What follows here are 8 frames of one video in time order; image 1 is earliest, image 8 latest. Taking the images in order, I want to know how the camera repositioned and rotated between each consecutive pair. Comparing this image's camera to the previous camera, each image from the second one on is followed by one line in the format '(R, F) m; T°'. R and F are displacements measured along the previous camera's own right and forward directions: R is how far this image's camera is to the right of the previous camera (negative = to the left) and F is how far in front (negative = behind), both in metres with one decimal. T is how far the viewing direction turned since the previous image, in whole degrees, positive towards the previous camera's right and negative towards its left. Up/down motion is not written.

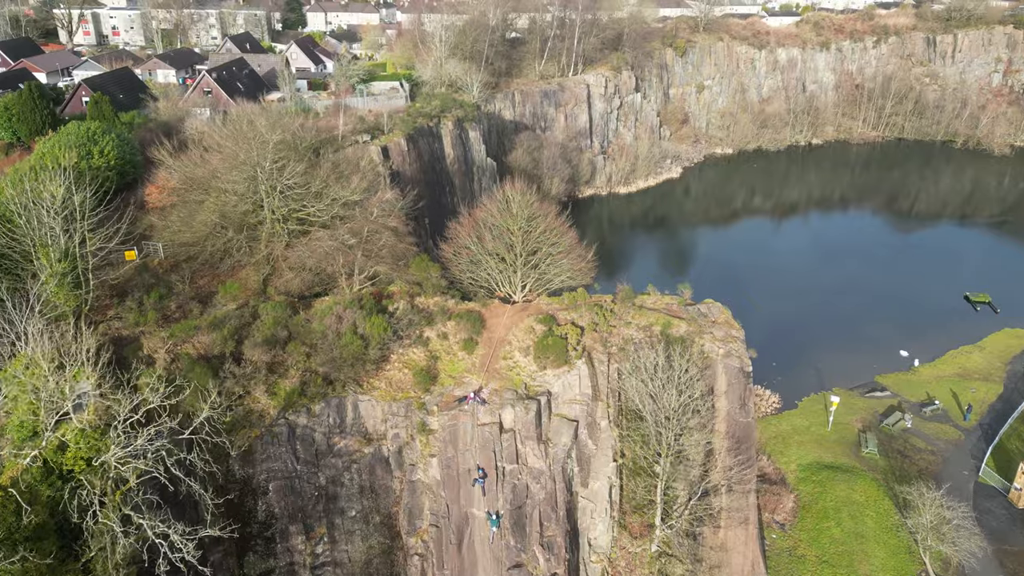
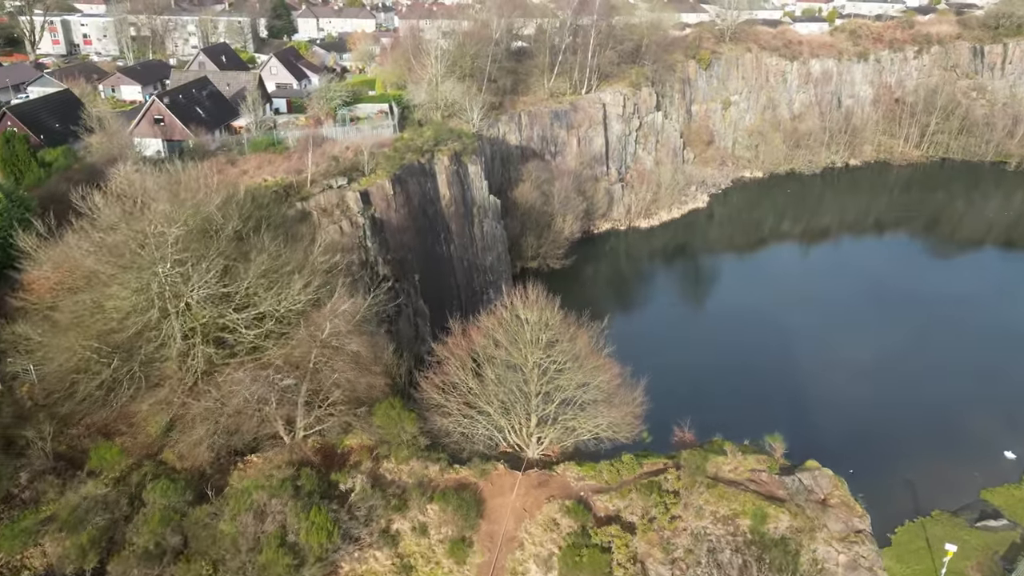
(-0.2, +5.8) m; 0°
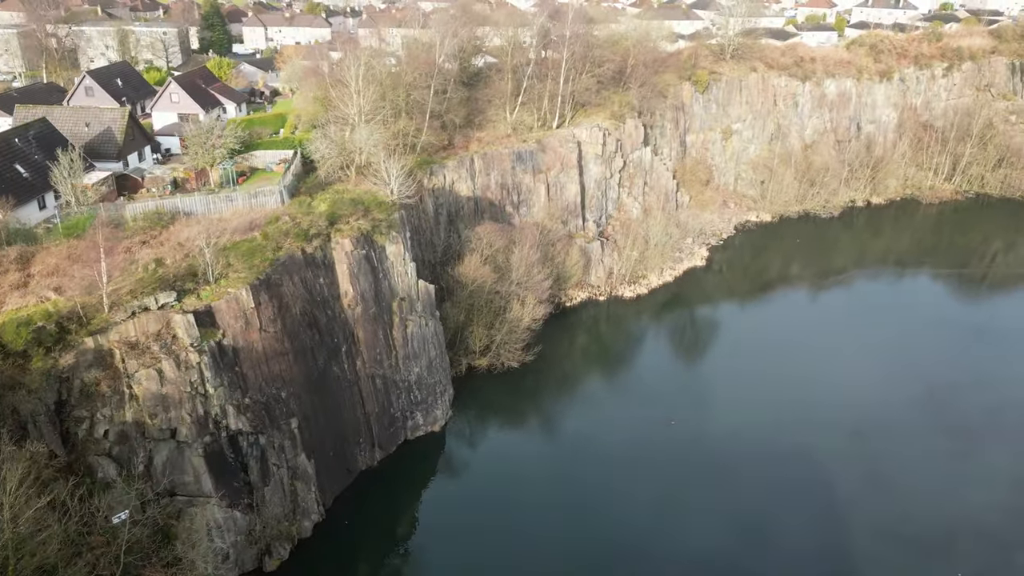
(+2.0, +8.7) m; +1°
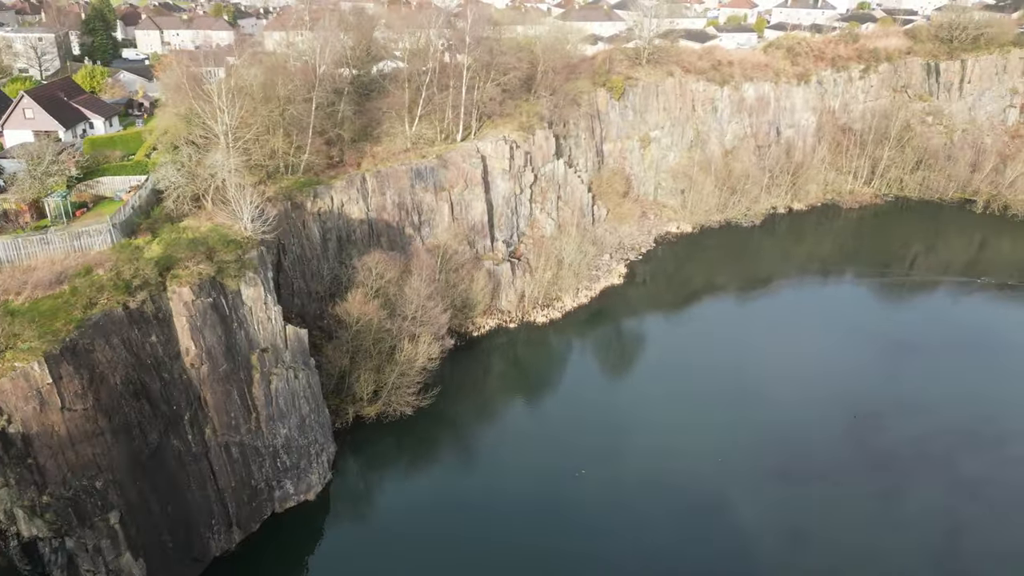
(+1.9, +2.7) m; +4°
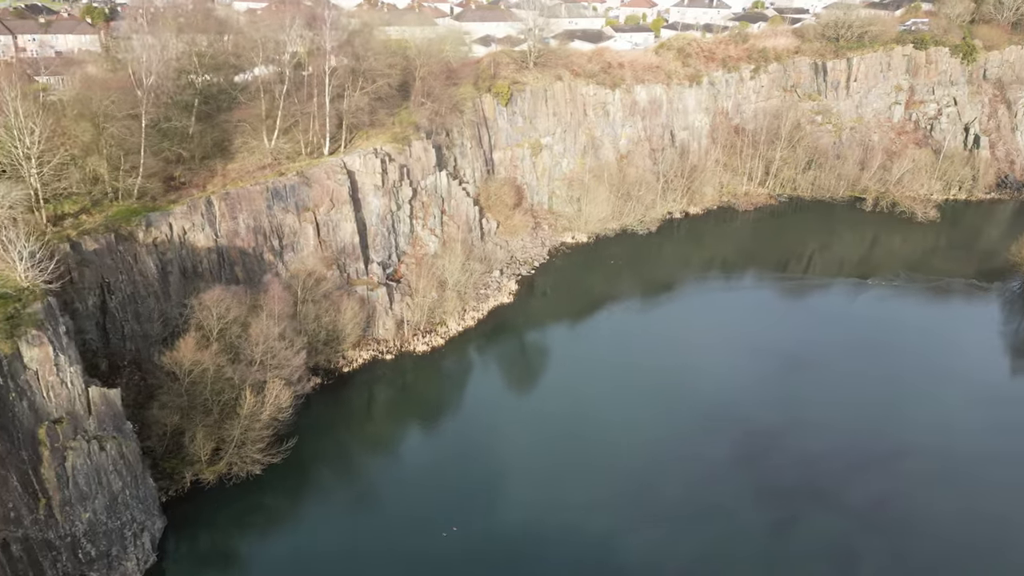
(+2.2, +2.3) m; +6°
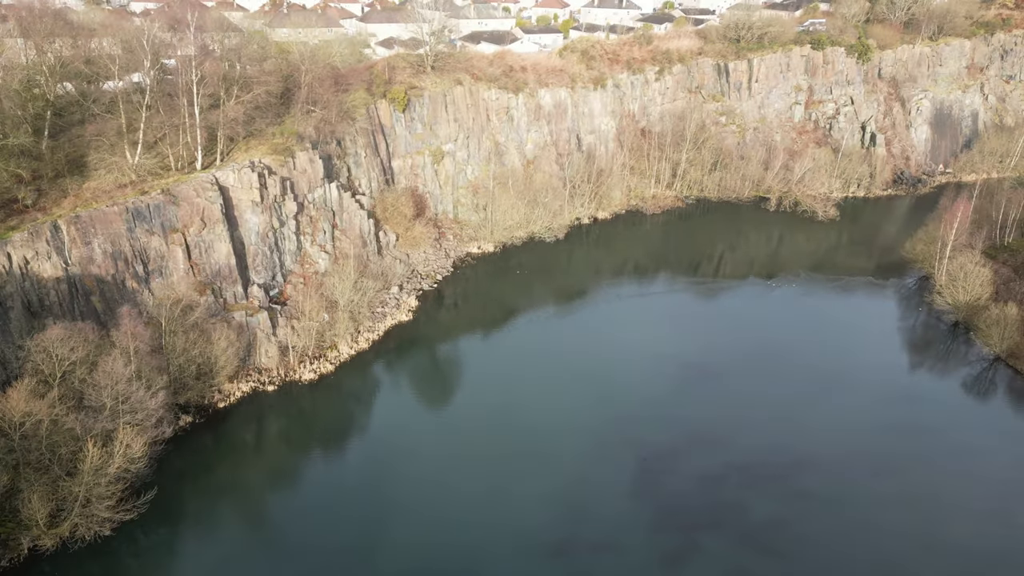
(+1.6, +1.4) m; +5°
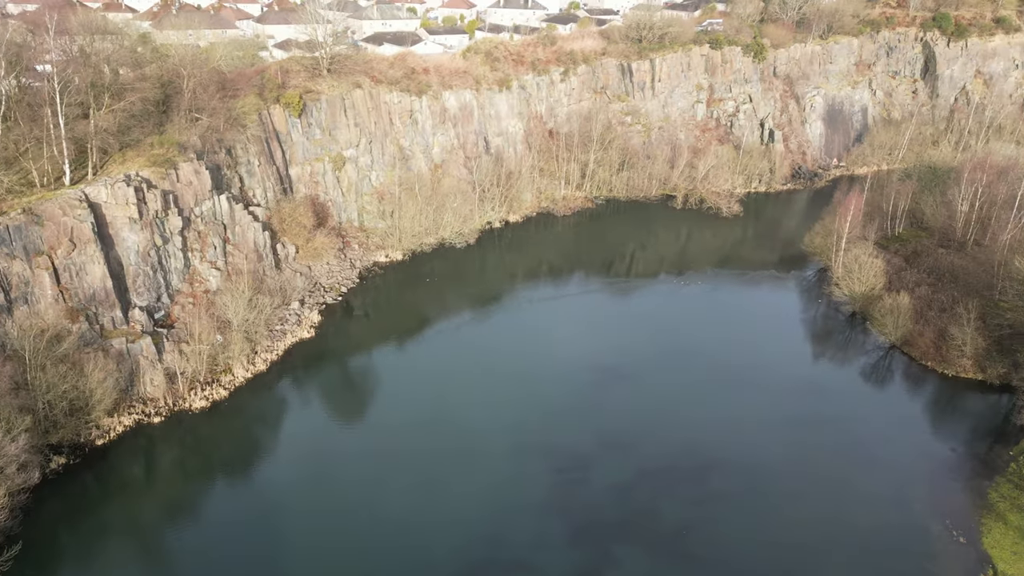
(+0.7, +0.8) m; +6°
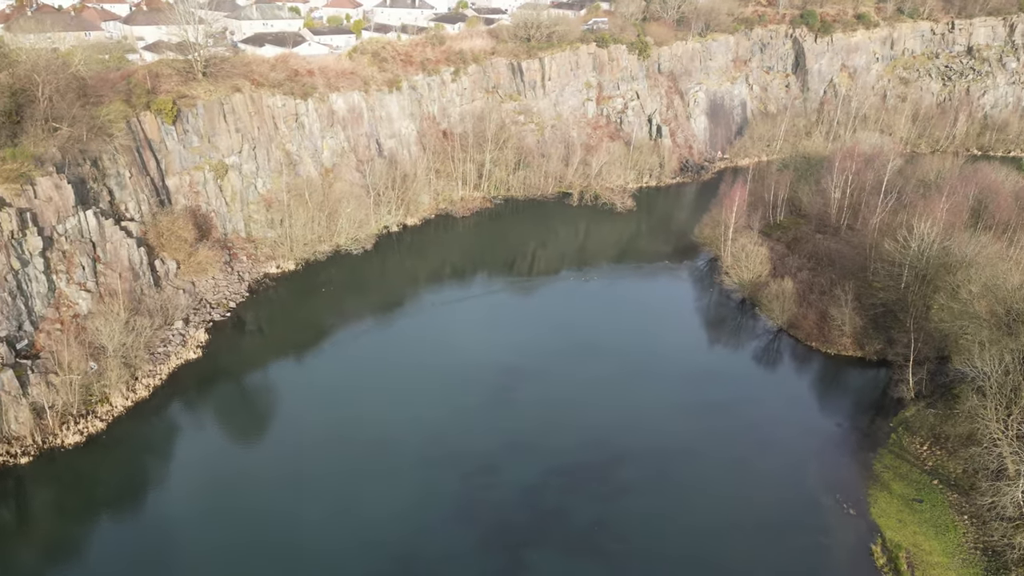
(+0.2, +0.4) m; +8°
